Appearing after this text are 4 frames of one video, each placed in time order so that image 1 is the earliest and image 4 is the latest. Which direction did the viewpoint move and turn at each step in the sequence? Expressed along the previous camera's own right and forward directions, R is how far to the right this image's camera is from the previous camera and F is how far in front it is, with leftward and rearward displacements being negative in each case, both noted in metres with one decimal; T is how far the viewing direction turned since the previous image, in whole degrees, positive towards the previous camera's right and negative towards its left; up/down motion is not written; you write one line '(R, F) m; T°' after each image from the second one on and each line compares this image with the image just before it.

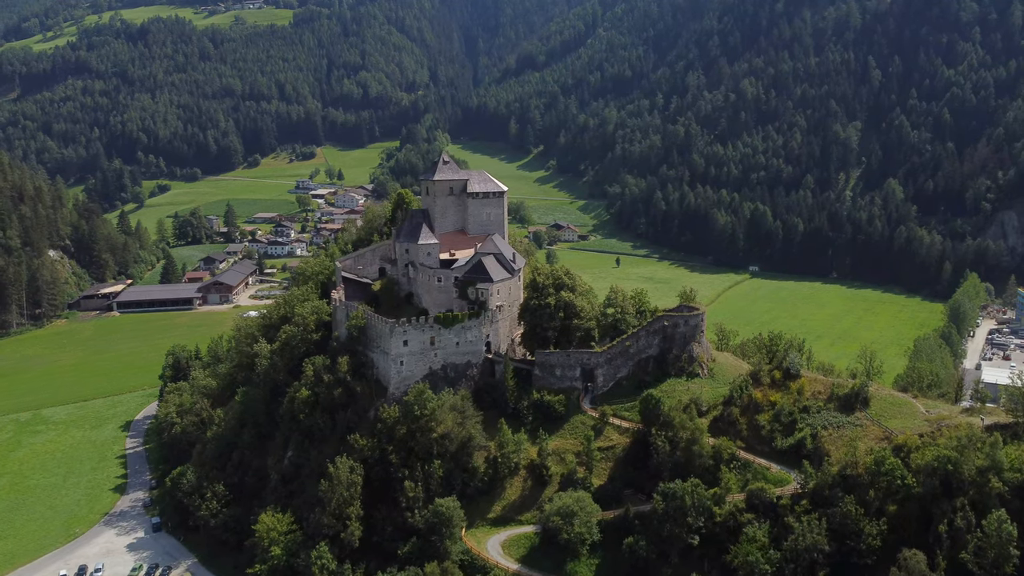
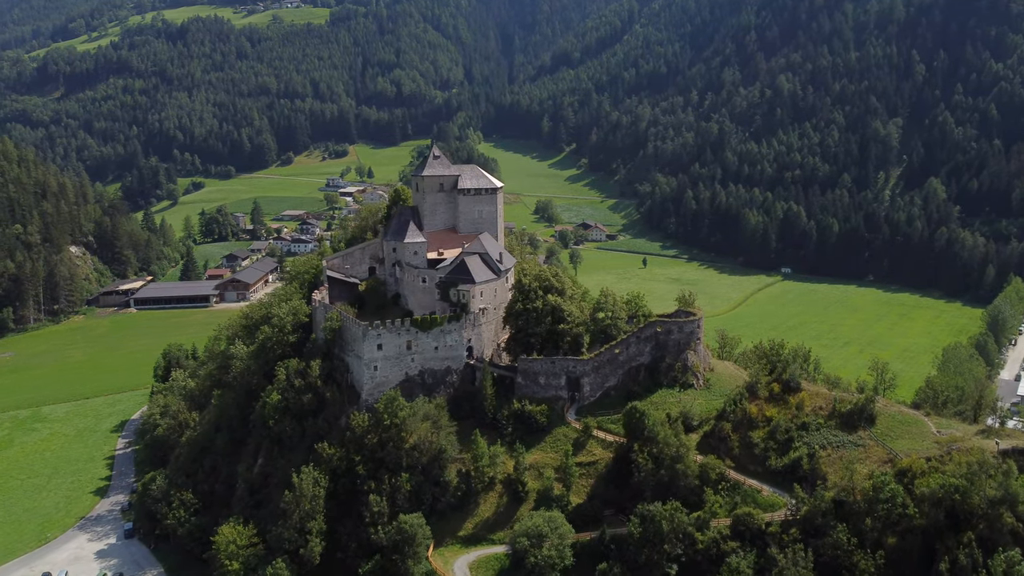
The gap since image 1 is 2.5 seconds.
(+3.4, +3.0) m; -3°
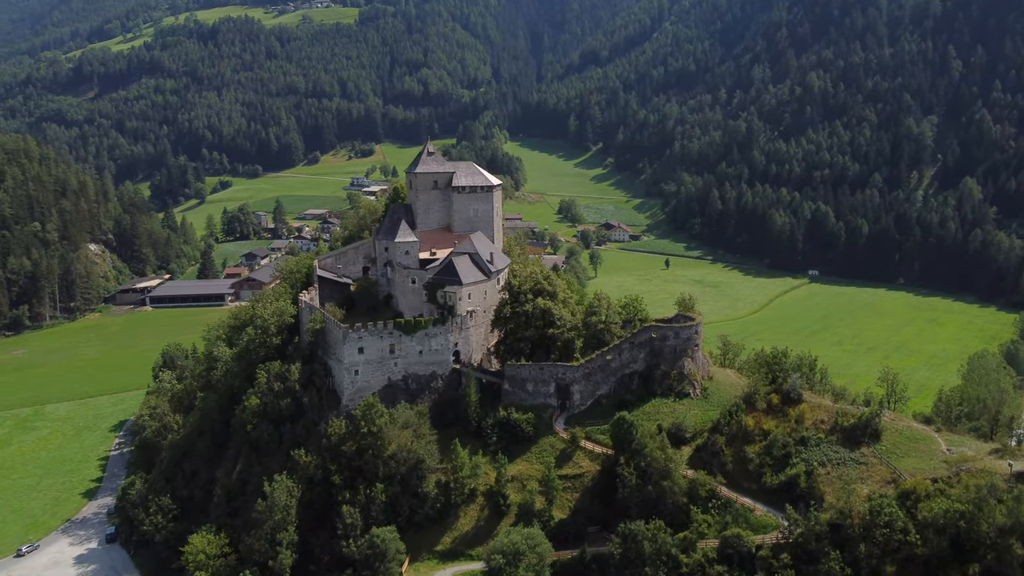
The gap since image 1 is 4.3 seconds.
(+2.4, +2.2) m; -2°
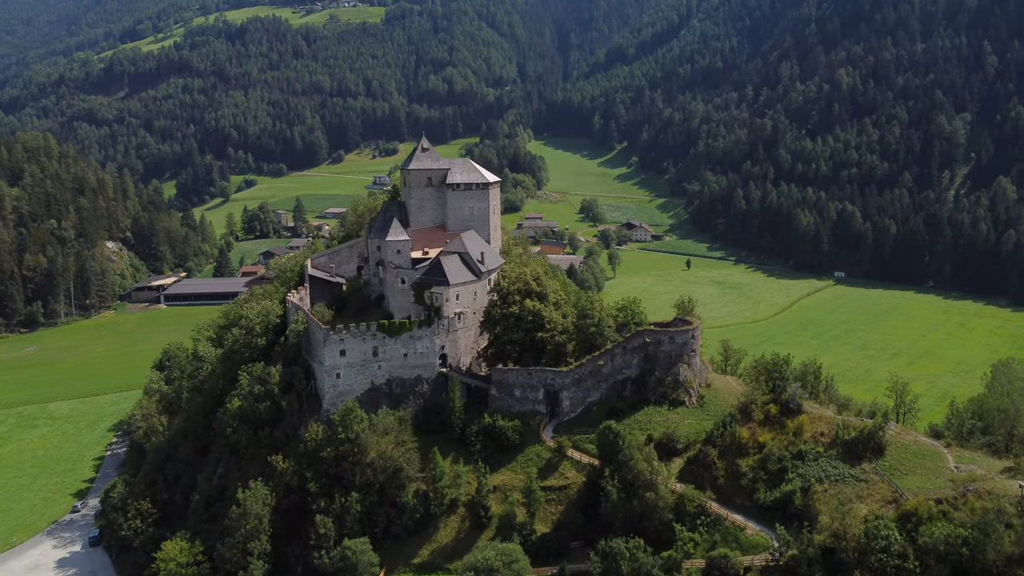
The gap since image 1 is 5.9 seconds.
(+2.2, +1.9) m; -2°
